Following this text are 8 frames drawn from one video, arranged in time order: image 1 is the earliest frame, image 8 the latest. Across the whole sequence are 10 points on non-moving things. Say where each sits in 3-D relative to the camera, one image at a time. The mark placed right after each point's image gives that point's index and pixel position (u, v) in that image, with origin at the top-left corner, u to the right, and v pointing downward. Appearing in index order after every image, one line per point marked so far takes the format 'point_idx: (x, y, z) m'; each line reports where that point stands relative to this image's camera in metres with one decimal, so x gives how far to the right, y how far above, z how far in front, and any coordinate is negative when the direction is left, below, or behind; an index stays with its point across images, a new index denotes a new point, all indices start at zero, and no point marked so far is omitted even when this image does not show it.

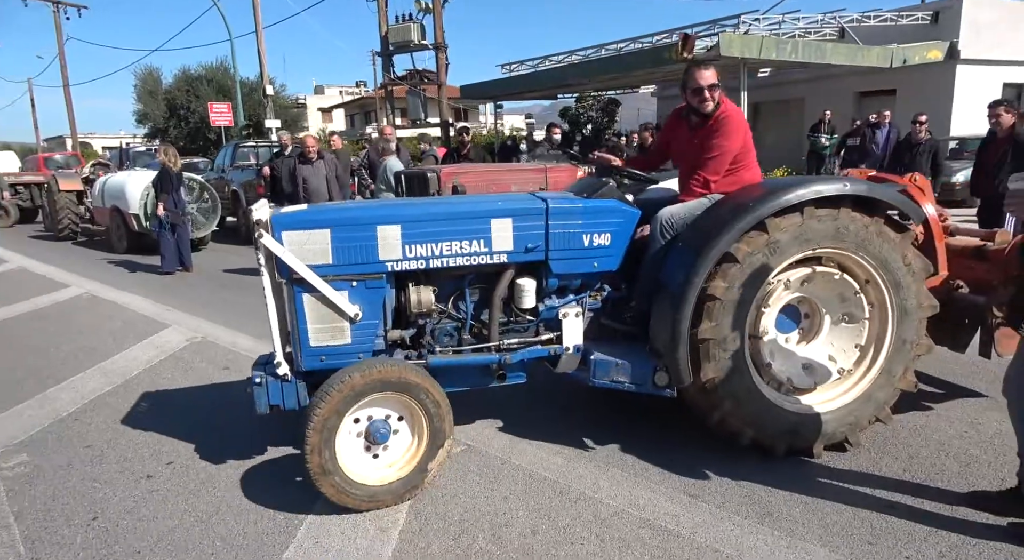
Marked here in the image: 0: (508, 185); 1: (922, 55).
0: (0.0, +1.0, +5.8) m
1: (+10.7, +5.8, +14.8) m
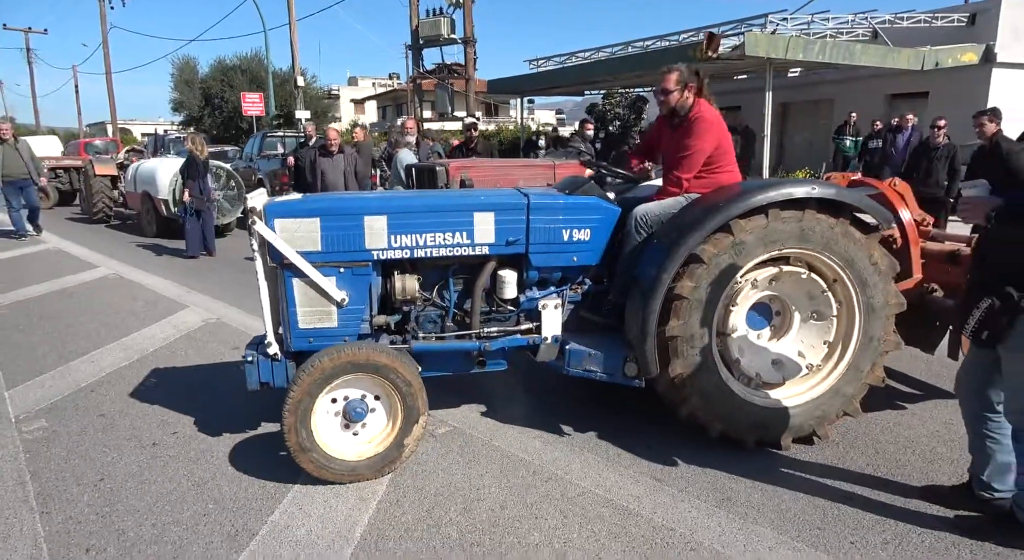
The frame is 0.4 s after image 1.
0: (+0.1, +1.0, +6.0) m
1: (+11.3, +5.6, +14.4) m
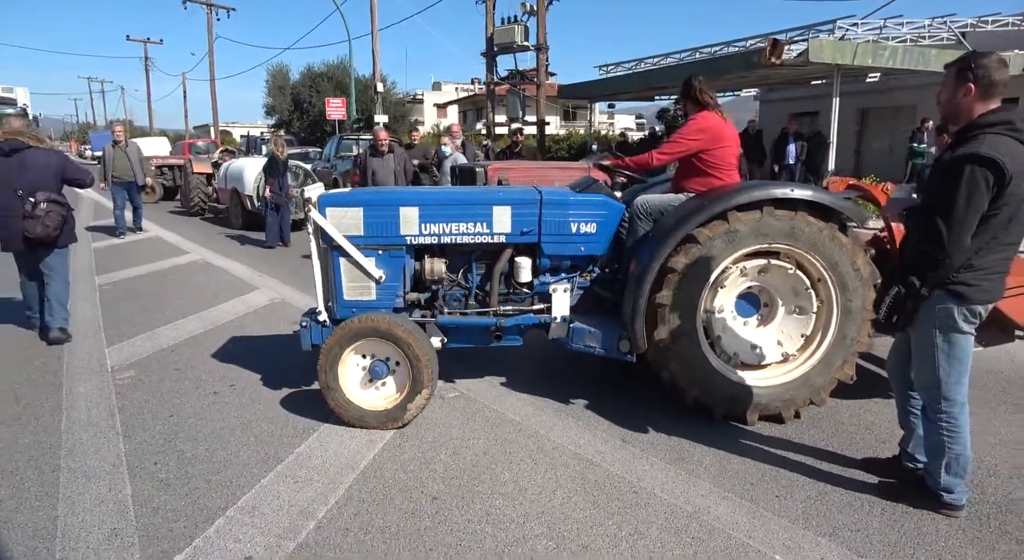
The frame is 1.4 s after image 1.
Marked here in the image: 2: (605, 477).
0: (+0.4, +1.1, +6.4) m
1: (+12.7, +5.1, +13.5) m
2: (+0.5, -1.0, +2.8) m
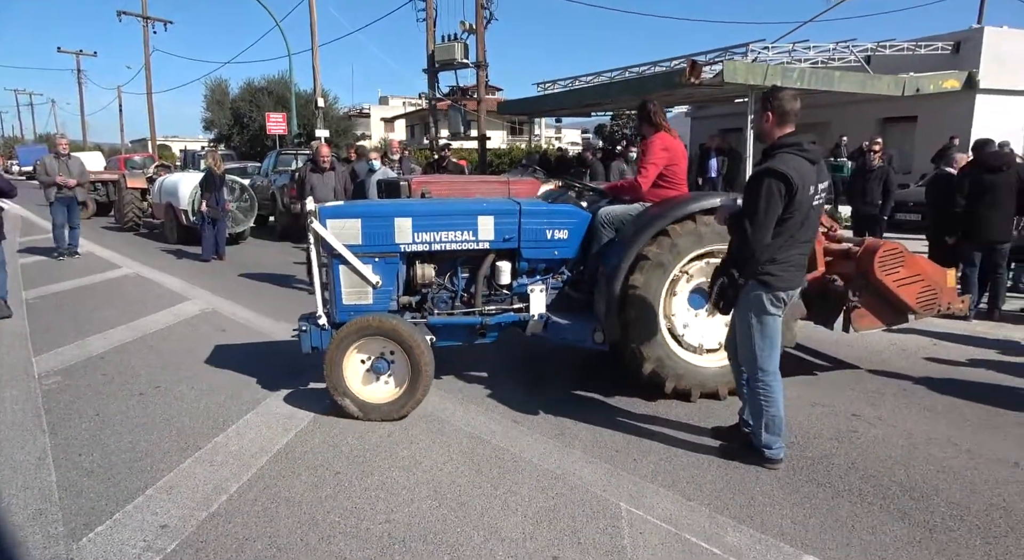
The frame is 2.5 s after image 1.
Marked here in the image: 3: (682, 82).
0: (-0.5, +1.0, +6.8) m
1: (+11.2, +5.1, +15.0) m
2: (-0.1, -1.0, +3.2) m
3: (+4.1, +4.8, +13.9) m
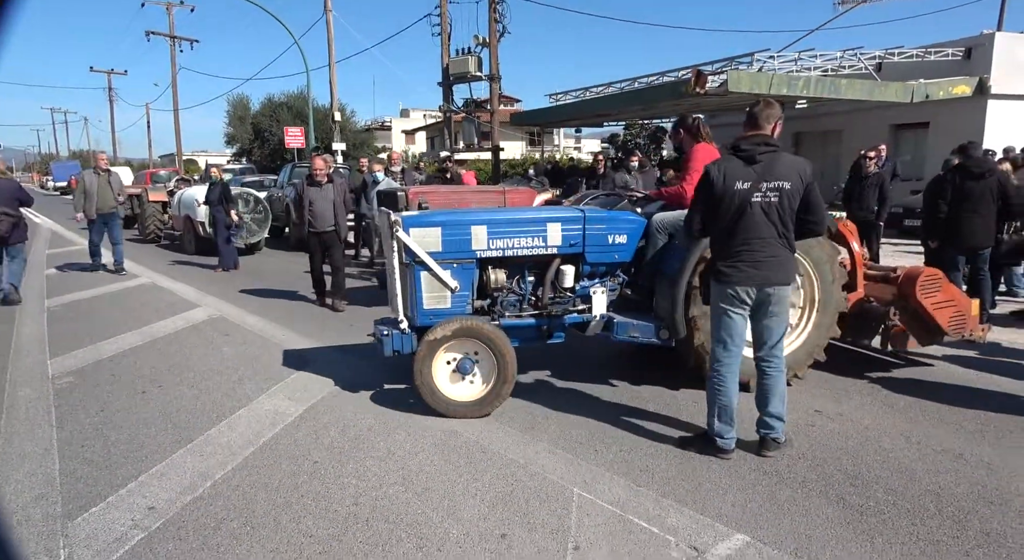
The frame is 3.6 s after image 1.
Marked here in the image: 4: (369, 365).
0: (-0.5, +0.9, +7.1) m
1: (+11.4, +4.9, +14.9) m
2: (-0.3, -1.0, +3.4) m
3: (+4.3, +4.6, +14.0) m
4: (-1.2, -0.7, +4.9) m
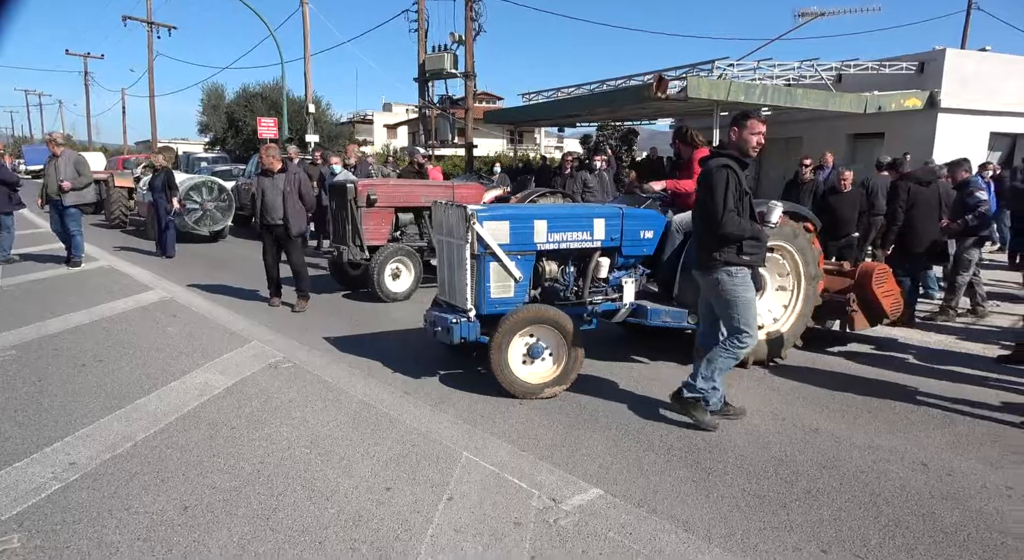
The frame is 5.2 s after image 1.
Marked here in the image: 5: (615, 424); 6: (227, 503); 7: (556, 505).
0: (-1.2, +1.1, +7.4) m
1: (+10.5, +4.8, +15.5) m
2: (-0.9, -0.9, +3.7) m
3: (+3.5, +4.7, +14.5) m
4: (-1.9, -0.6, +5.2) m
5: (+0.7, -0.9, +3.6) m
6: (-1.3, -1.0, +2.7) m
7: (+0.2, -1.1, +2.7) m
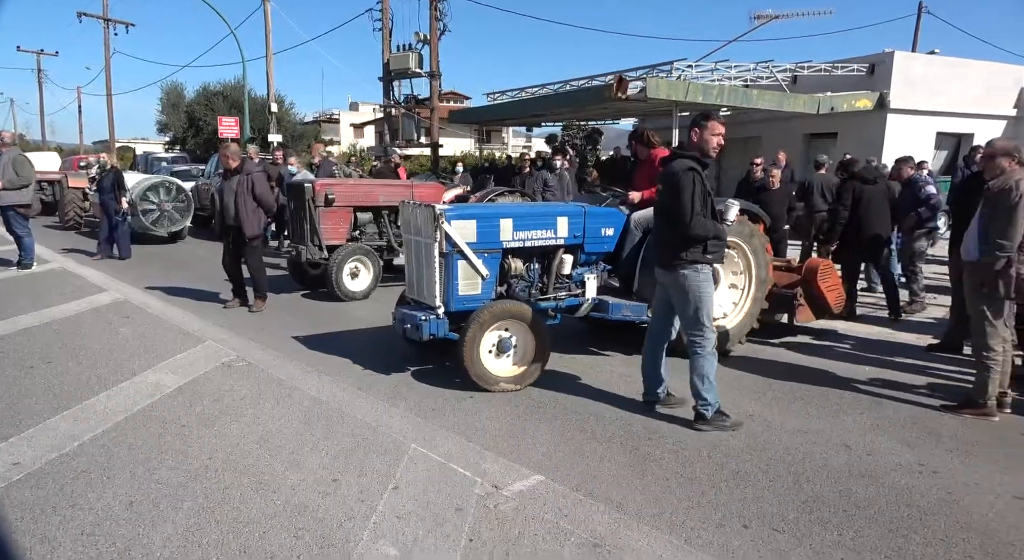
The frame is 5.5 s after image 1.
0: (-1.7, +1.1, +7.4) m
1: (+9.5, +5.0, +16.1) m
2: (-1.2, -0.9, +3.8) m
3: (+2.5, +4.7, +14.7) m
4: (-2.3, -0.6, +5.2) m
5: (+0.3, -0.9, +3.8) m
6: (-1.6, -1.0, +2.7) m
7: (-0.1, -1.0, +2.8) m
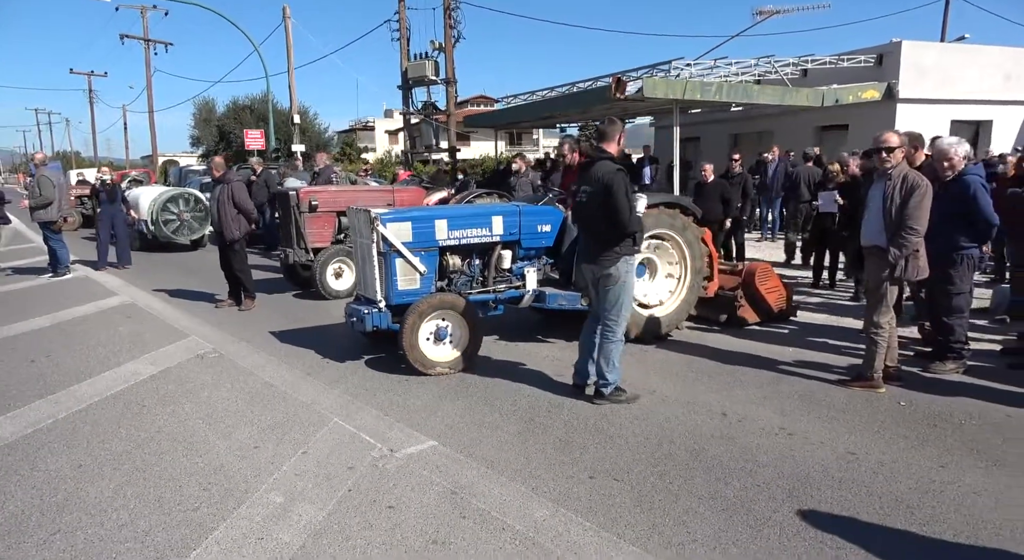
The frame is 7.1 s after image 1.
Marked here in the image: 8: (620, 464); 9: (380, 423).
0: (-2.1, +1.1, +7.9) m
1: (+9.6, +5.2, +16.0) m
2: (-1.8, -0.8, +4.3) m
3: (+2.5, +4.8, +15.0) m
4: (-2.7, -0.6, +5.8) m
5: (-0.2, -0.8, +4.2) m
6: (-2.2, -1.0, +3.2) m
7: (-0.7, -1.0, +3.2) m
8: (+0.6, -1.0, +3.0) m
9: (-0.8, -0.9, +3.7) m
